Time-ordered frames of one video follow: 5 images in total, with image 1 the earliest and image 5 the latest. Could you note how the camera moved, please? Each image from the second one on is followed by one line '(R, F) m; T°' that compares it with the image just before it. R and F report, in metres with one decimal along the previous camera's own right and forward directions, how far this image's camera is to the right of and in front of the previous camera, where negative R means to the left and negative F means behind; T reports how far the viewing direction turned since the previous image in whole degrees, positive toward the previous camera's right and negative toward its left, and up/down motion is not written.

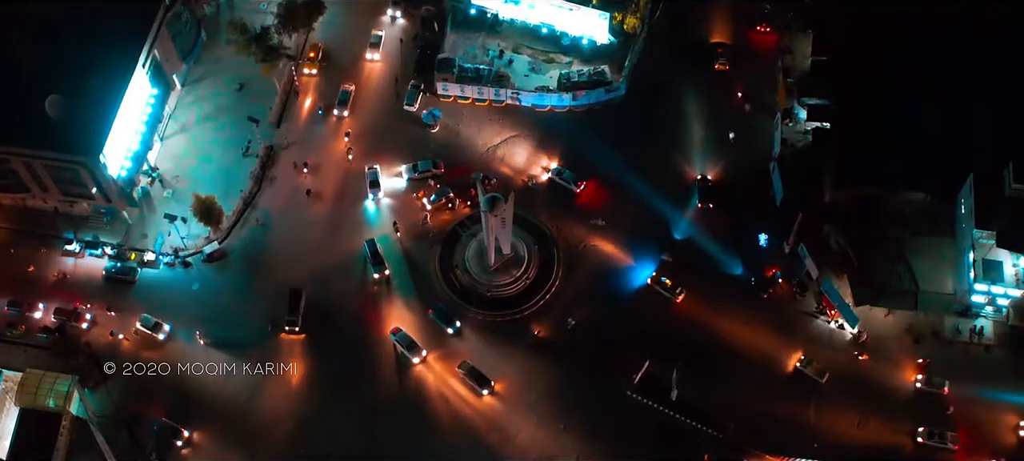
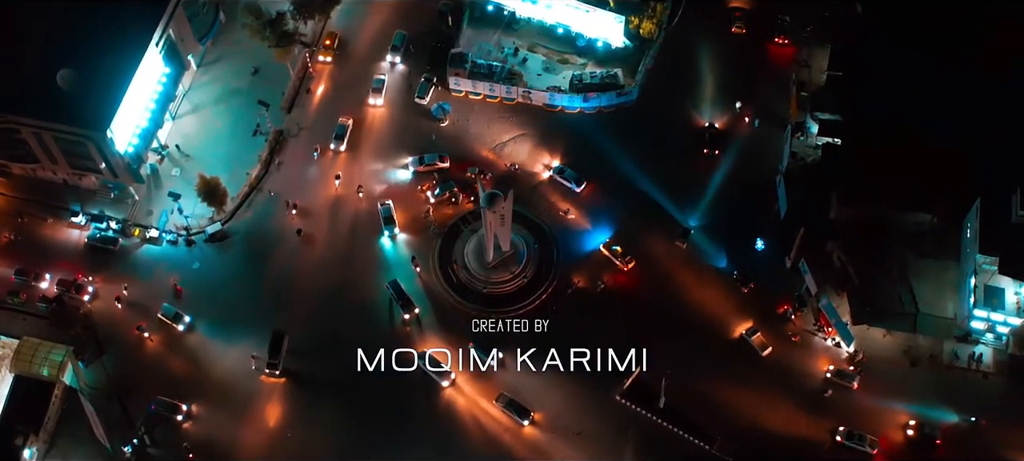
(+1.1, +0.1) m; -1°
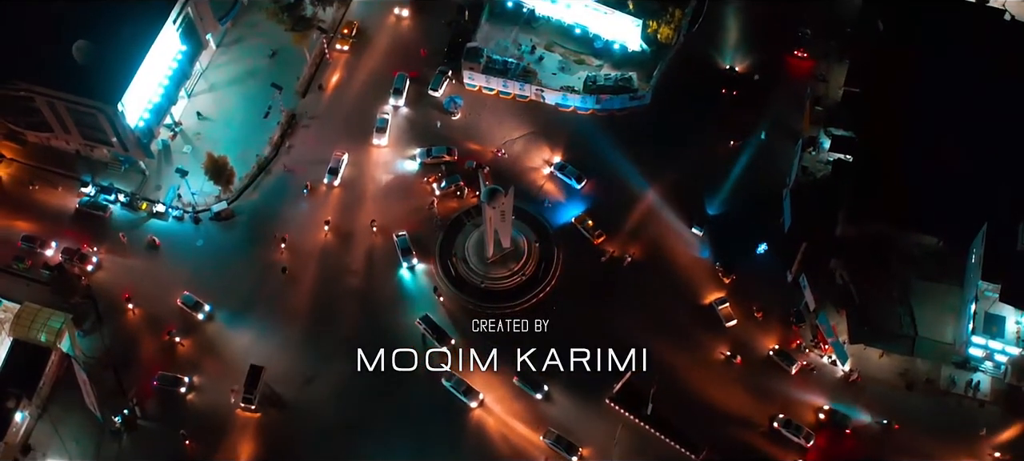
(+1.1, +0.1) m; -1°
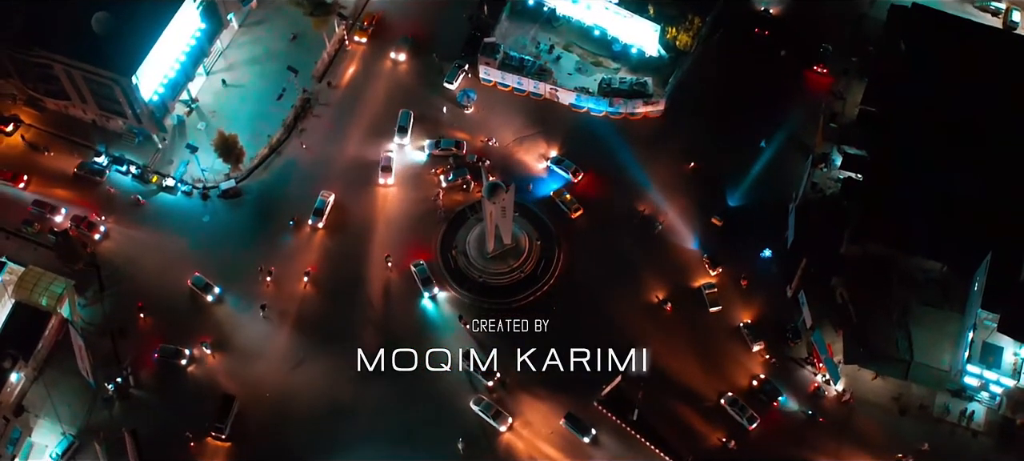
(+1.2, 0.0) m; -1°
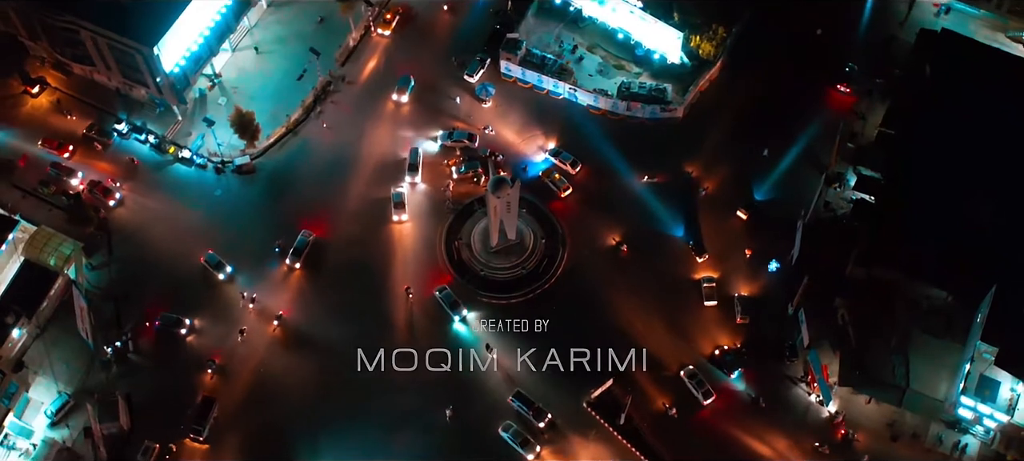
(+1.2, -0.1) m; -2°
